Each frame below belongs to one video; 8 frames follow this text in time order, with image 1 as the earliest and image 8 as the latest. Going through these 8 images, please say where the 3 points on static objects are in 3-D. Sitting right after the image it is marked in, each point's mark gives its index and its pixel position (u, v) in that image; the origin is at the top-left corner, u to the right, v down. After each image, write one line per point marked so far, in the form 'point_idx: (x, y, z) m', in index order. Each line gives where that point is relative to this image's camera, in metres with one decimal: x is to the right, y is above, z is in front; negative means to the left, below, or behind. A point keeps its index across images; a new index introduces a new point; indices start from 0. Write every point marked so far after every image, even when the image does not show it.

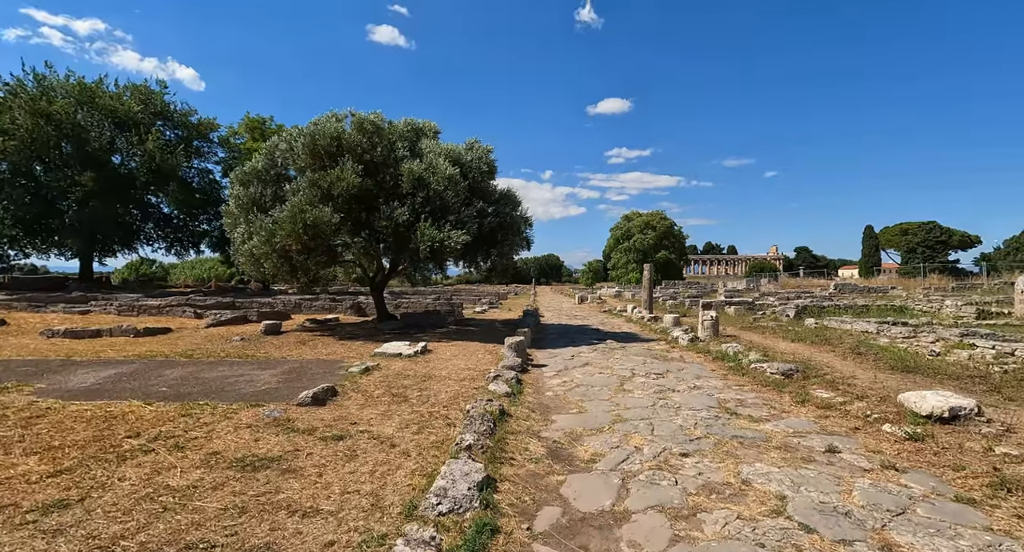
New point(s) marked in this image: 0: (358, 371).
0: (-2.2, -1.3, +6.8) m
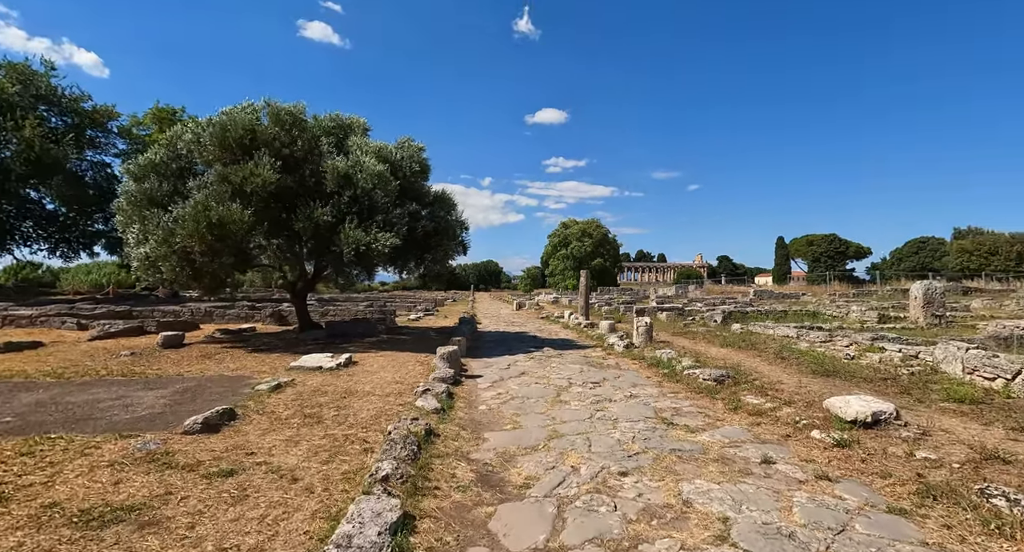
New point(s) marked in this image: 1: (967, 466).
0: (-3.1, -1.4, +6.1) m
1: (+3.4, -1.4, +3.7) m
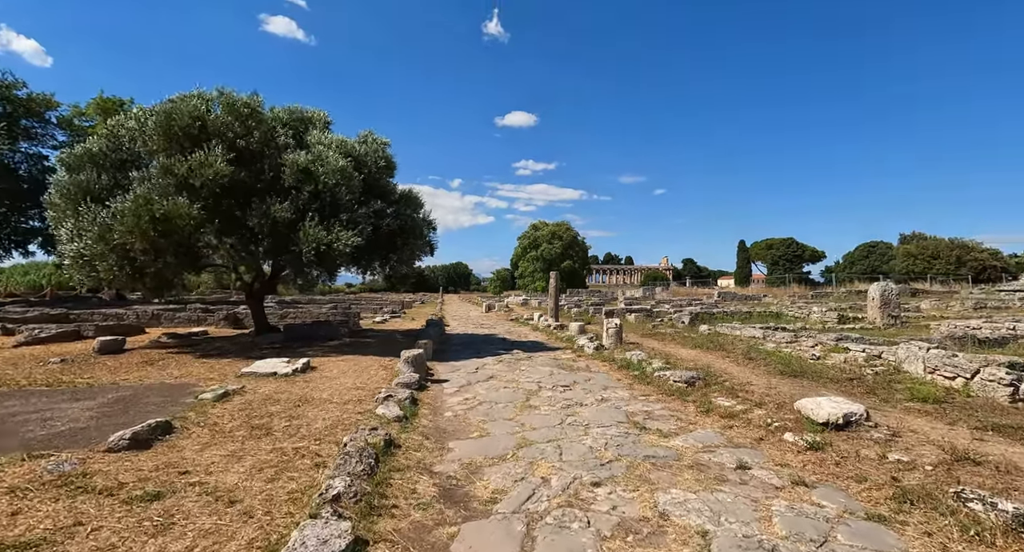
0: (-3.4, -1.4, +5.6) m
1: (+3.1, -1.4, +3.6) m
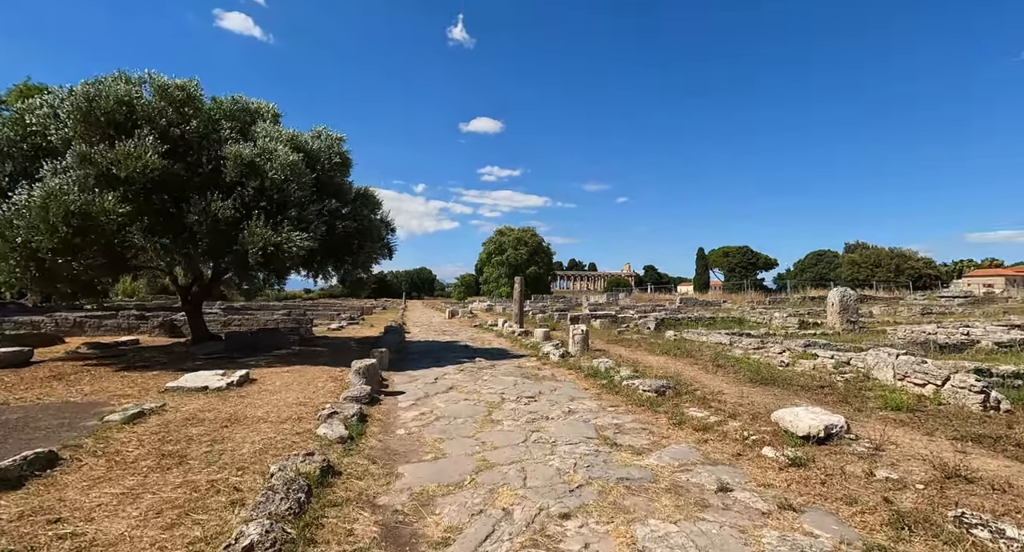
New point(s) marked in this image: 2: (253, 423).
0: (-3.8, -1.4, +4.9) m
1: (+2.8, -1.4, +3.4) m
2: (-2.7, -1.5, +5.2) m
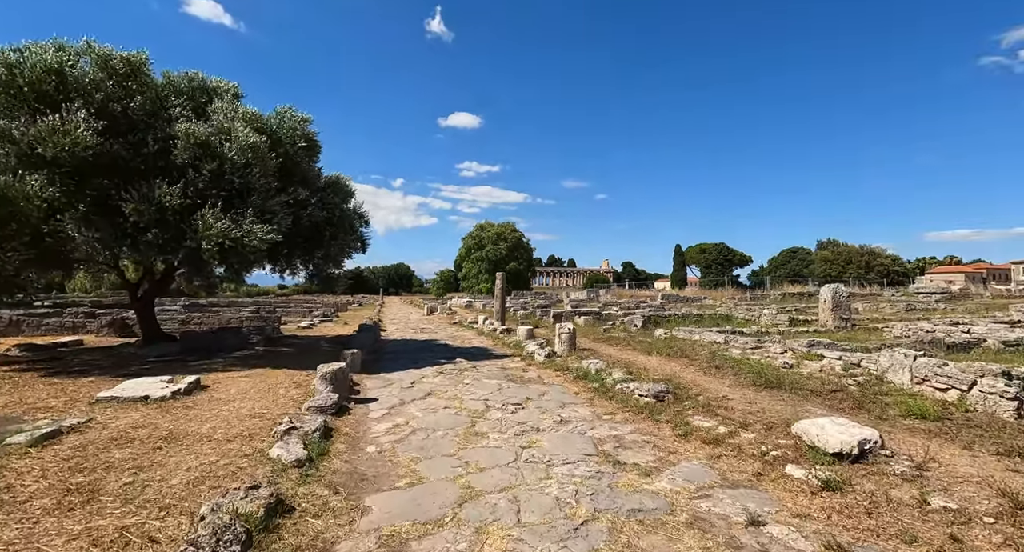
0: (-3.9, -1.3, +4.1) m
1: (+2.8, -1.4, +2.8) m
2: (-2.8, -1.5, +4.4) m
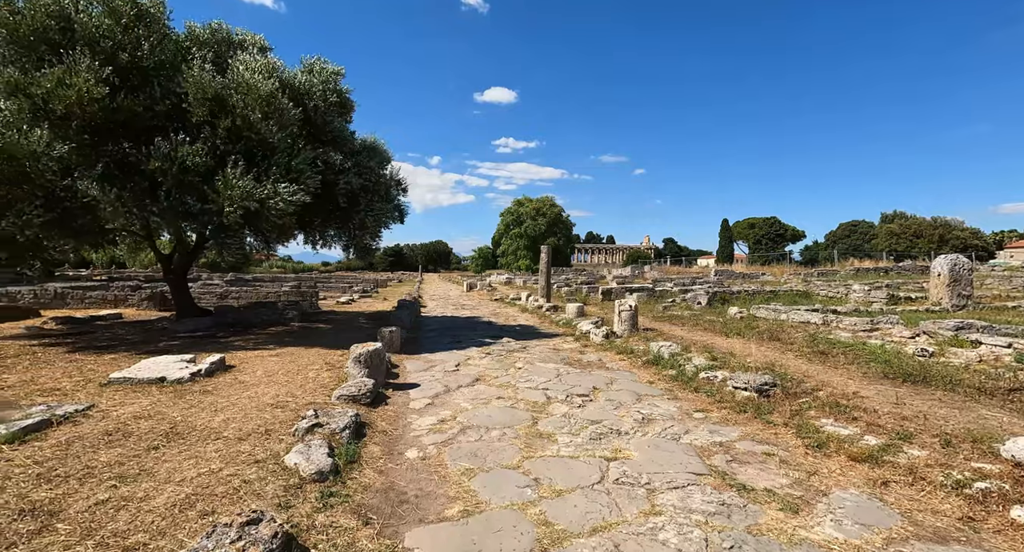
0: (-3.4, -1.1, +3.3) m
1: (+3.2, -1.2, +1.6) m
2: (-2.3, -1.2, +3.6) m
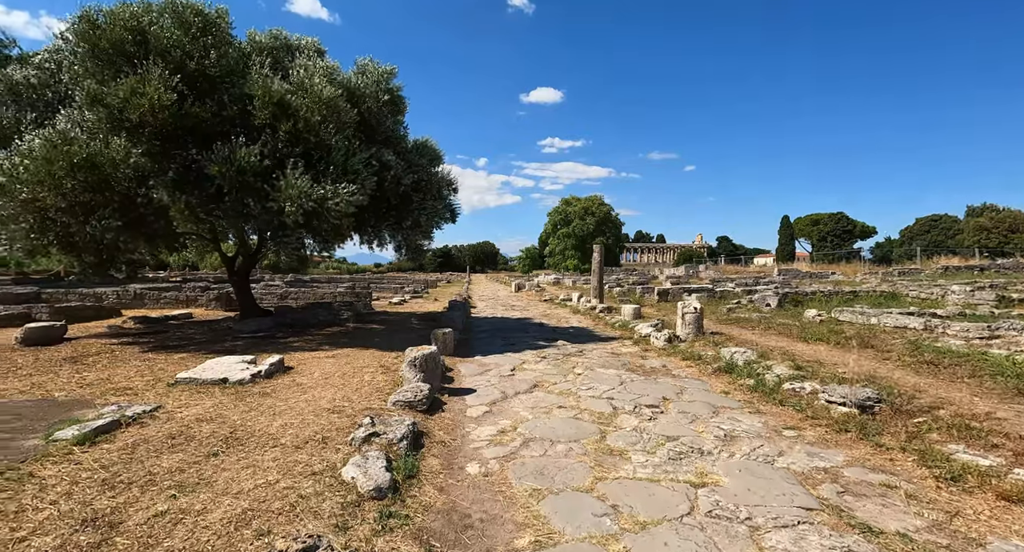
0: (-2.9, -1.1, +3.2) m
1: (+3.5, -1.2, +0.9) m
2: (-1.8, -1.2, +3.4) m
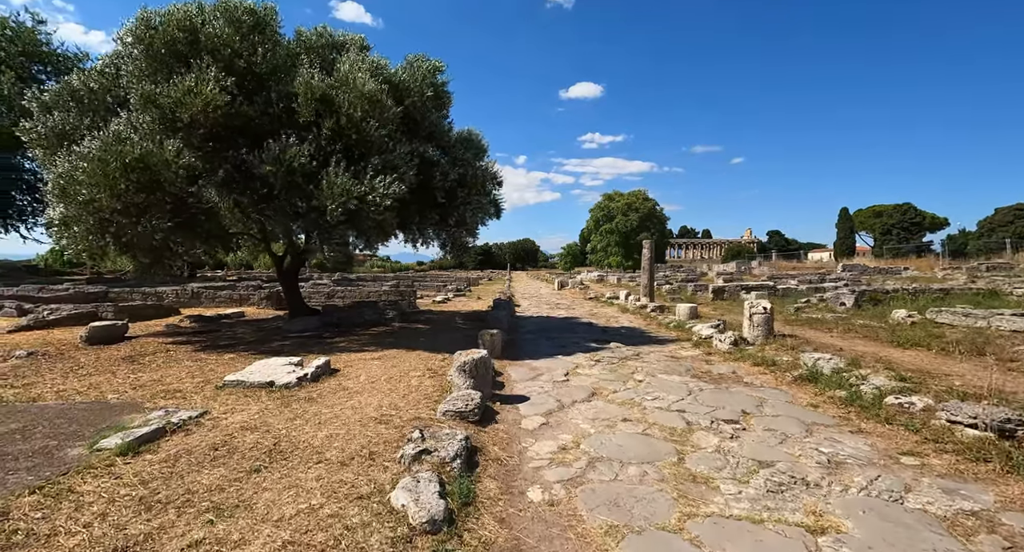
0: (-2.5, -1.1, +3.0) m
1: (+3.7, -1.2, +0.2) m
2: (-1.4, -1.2, +3.1) m
